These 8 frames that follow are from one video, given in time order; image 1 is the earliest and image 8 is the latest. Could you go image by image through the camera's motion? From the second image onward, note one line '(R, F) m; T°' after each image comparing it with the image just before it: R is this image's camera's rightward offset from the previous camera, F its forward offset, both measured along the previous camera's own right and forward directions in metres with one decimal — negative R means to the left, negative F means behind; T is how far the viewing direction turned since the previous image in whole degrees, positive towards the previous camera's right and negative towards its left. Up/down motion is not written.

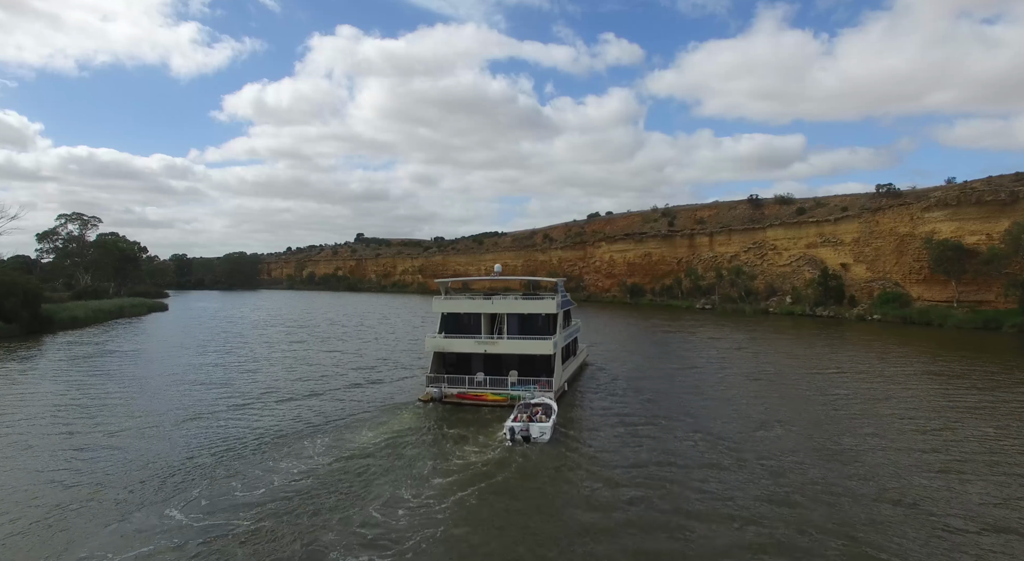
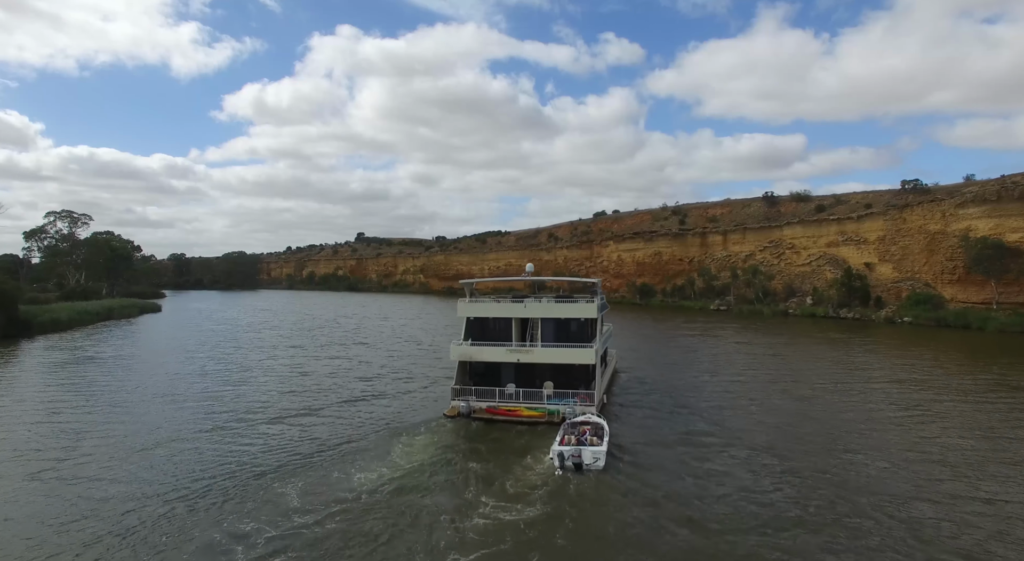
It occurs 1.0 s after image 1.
(-0.8, +2.7) m; 0°
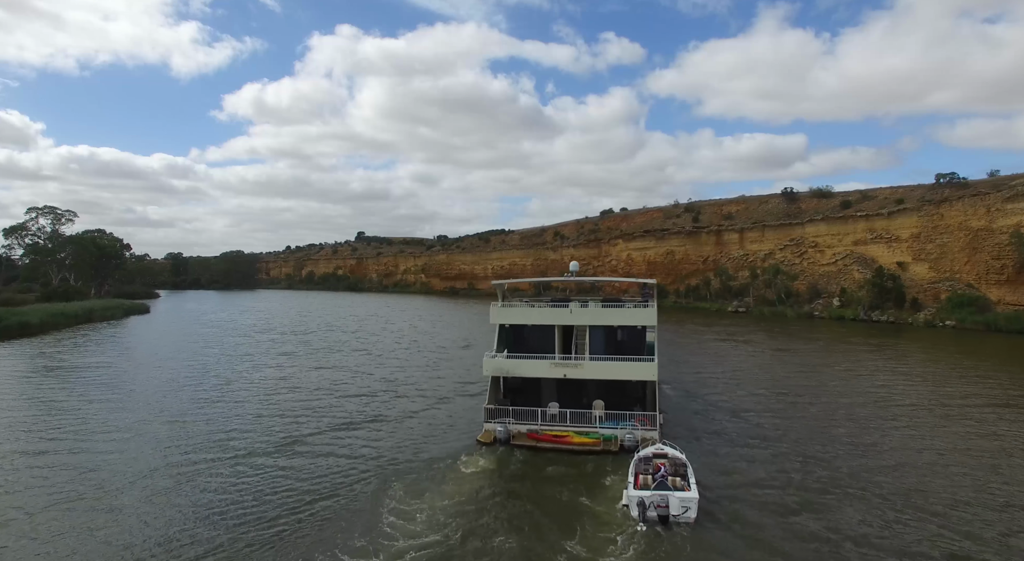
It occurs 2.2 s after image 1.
(-0.8, +3.5) m; 0°
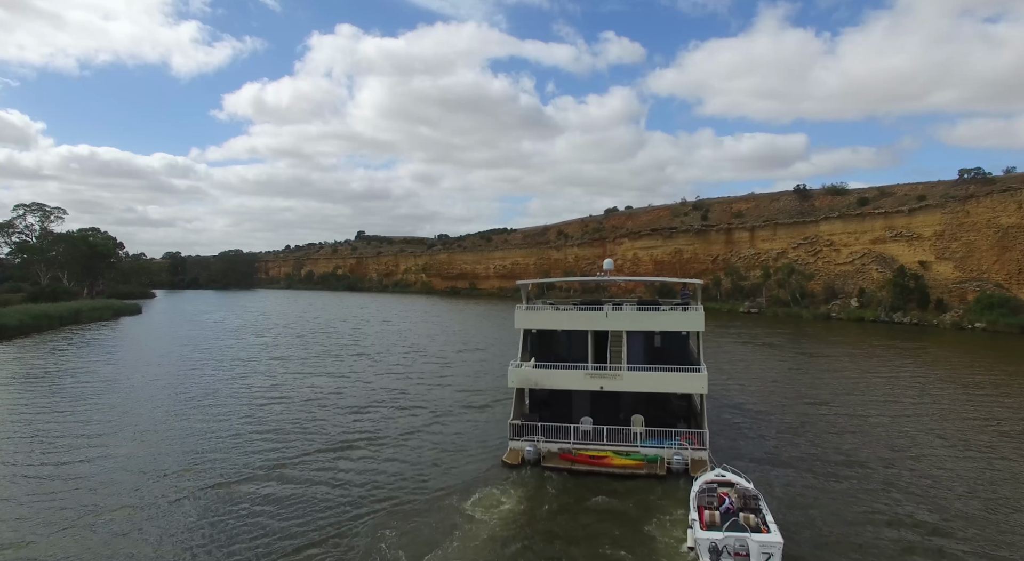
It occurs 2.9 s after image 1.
(-0.4, +2.1) m; 0°
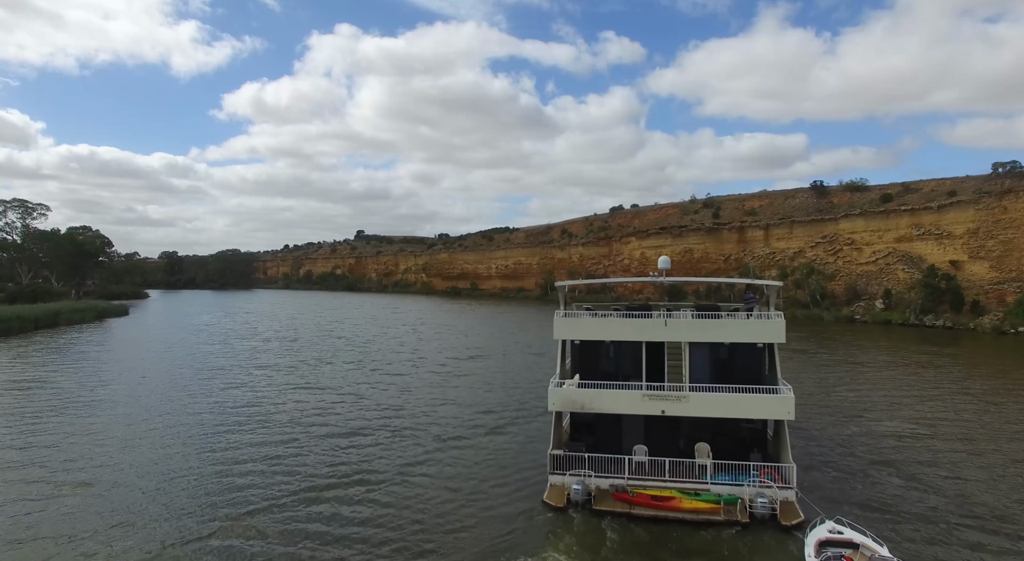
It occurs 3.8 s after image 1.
(-0.5, +2.9) m; 0°
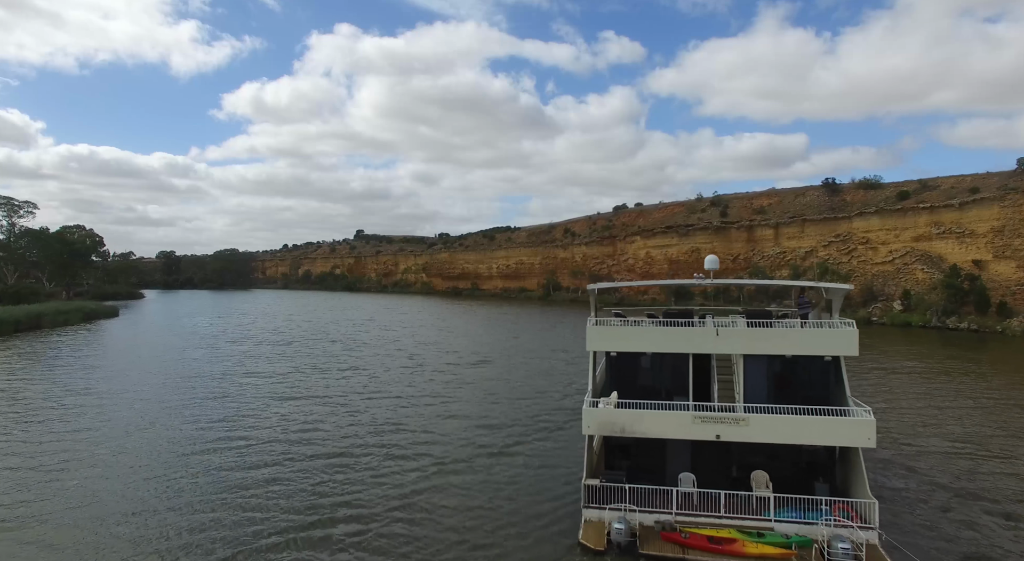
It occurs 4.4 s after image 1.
(-0.3, +2.0) m; 0°
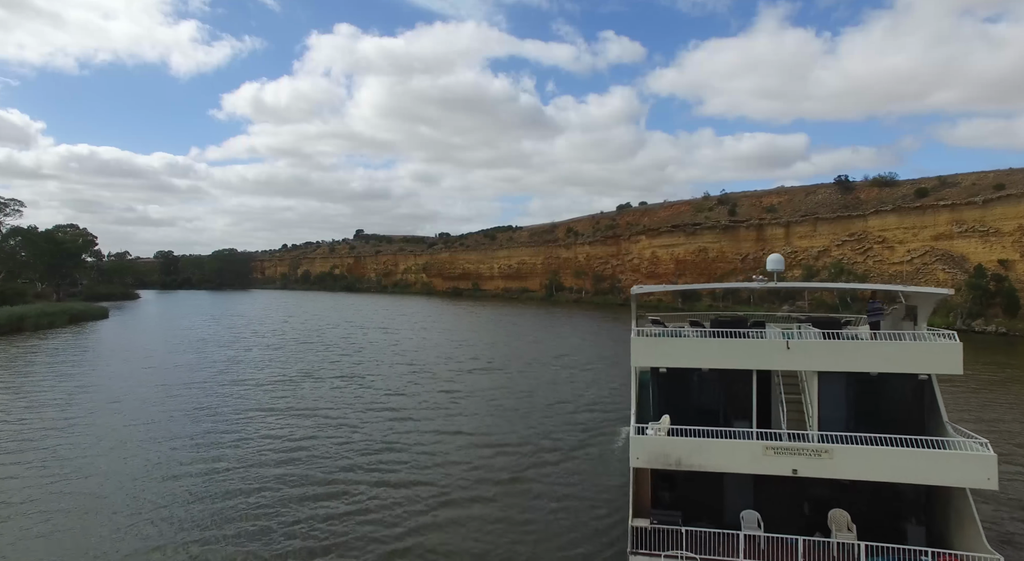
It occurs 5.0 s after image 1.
(-0.3, +2.0) m; 0°
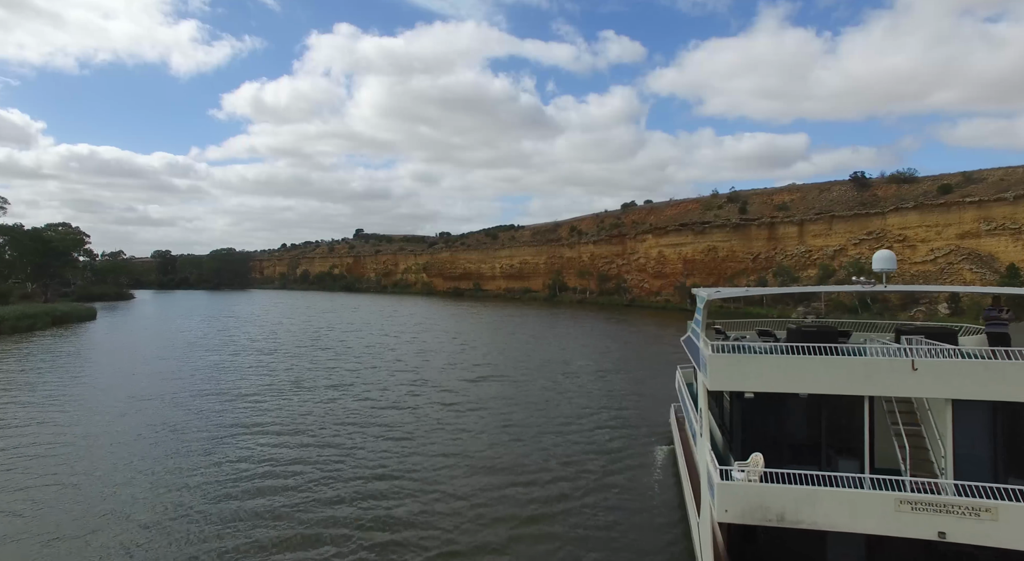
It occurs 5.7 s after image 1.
(-0.4, +2.3) m; 0°
